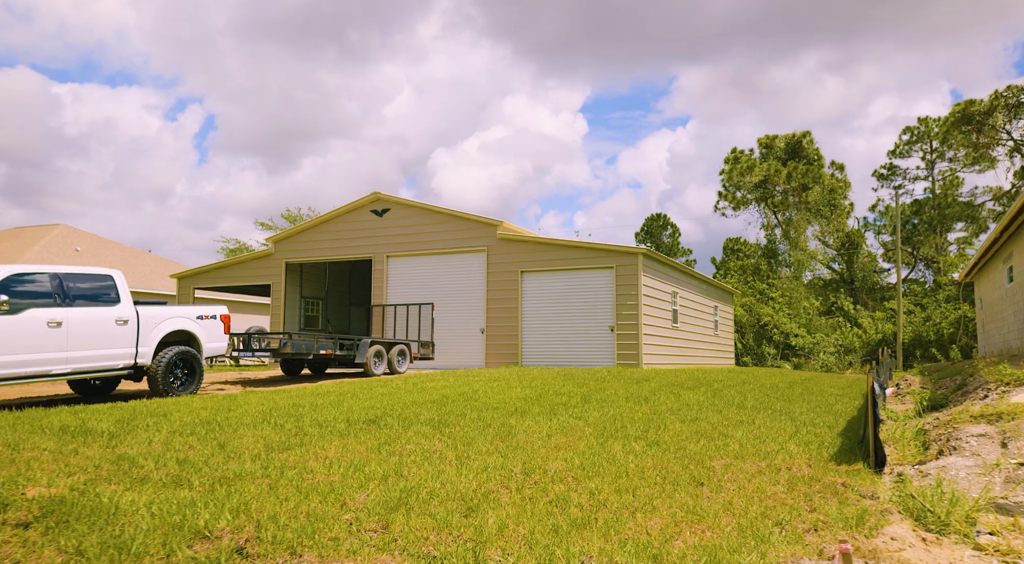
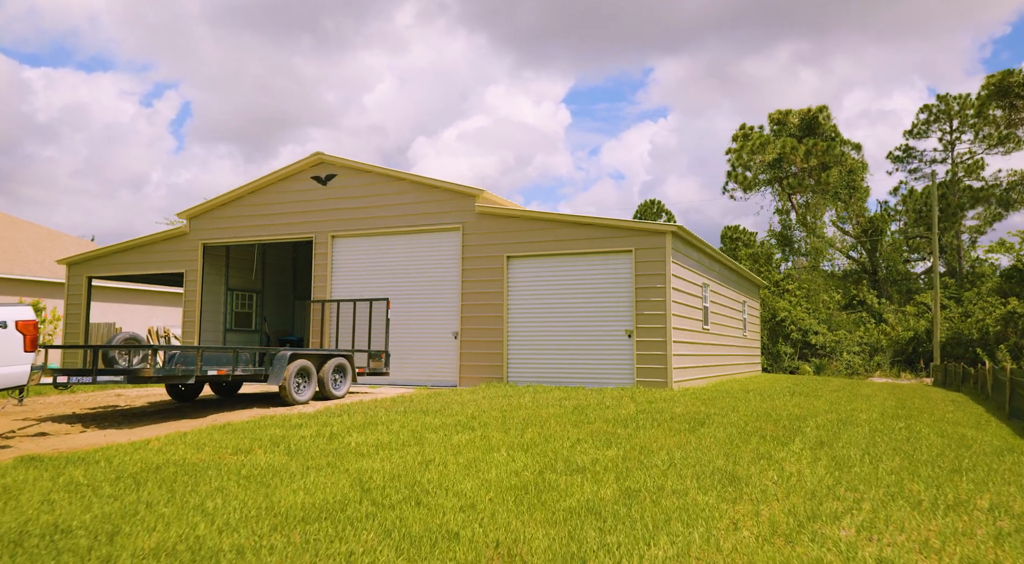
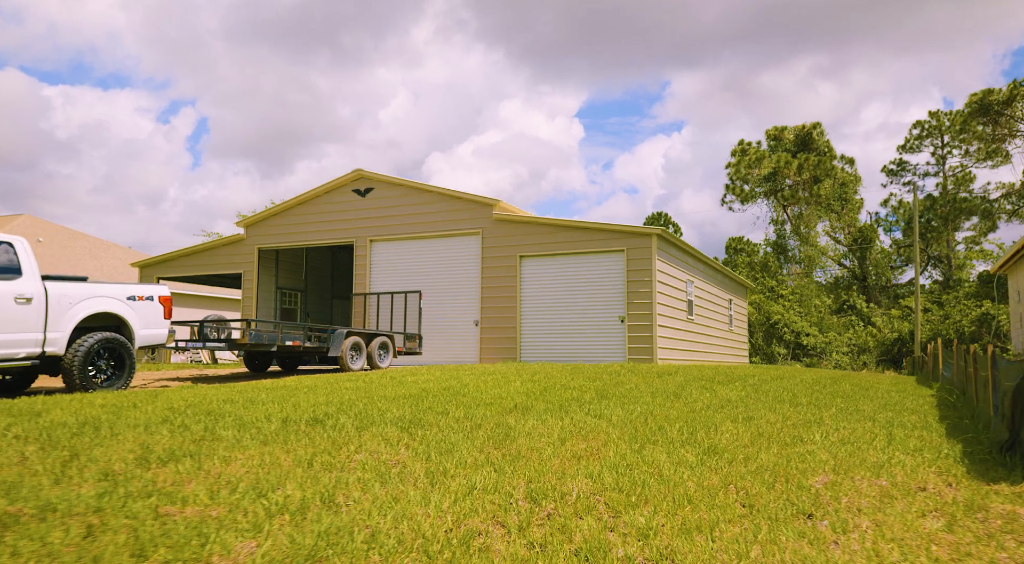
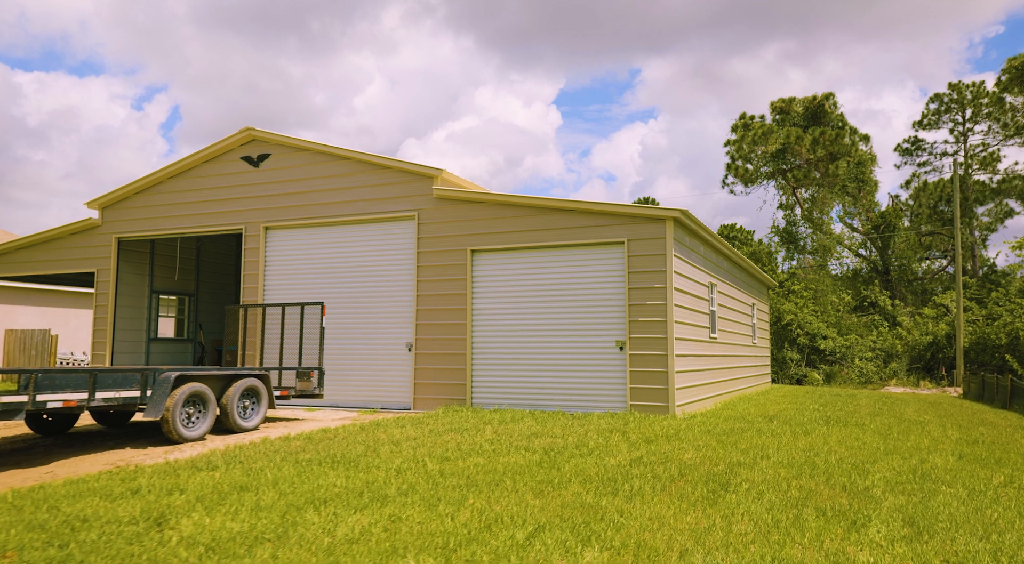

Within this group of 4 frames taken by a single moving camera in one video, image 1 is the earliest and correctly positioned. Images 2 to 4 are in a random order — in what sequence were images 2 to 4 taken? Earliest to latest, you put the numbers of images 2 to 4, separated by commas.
3, 2, 4
